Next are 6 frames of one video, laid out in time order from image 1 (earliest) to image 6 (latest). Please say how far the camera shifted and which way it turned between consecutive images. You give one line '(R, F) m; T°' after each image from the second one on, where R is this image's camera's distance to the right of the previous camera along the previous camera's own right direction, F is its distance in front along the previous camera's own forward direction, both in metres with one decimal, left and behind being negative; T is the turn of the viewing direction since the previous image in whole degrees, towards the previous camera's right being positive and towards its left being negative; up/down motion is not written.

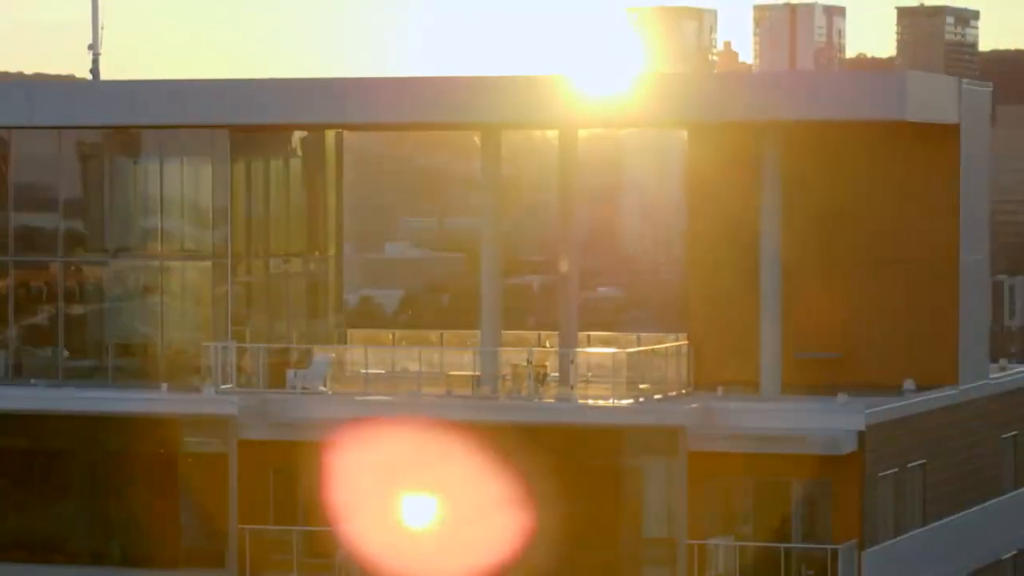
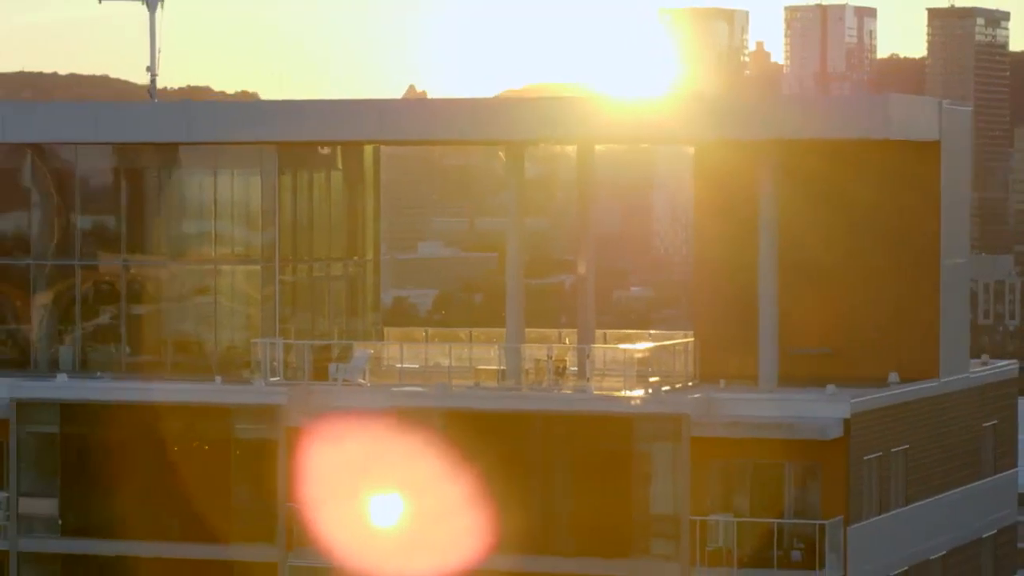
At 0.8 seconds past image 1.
(+0.1, -1.5) m; -1°
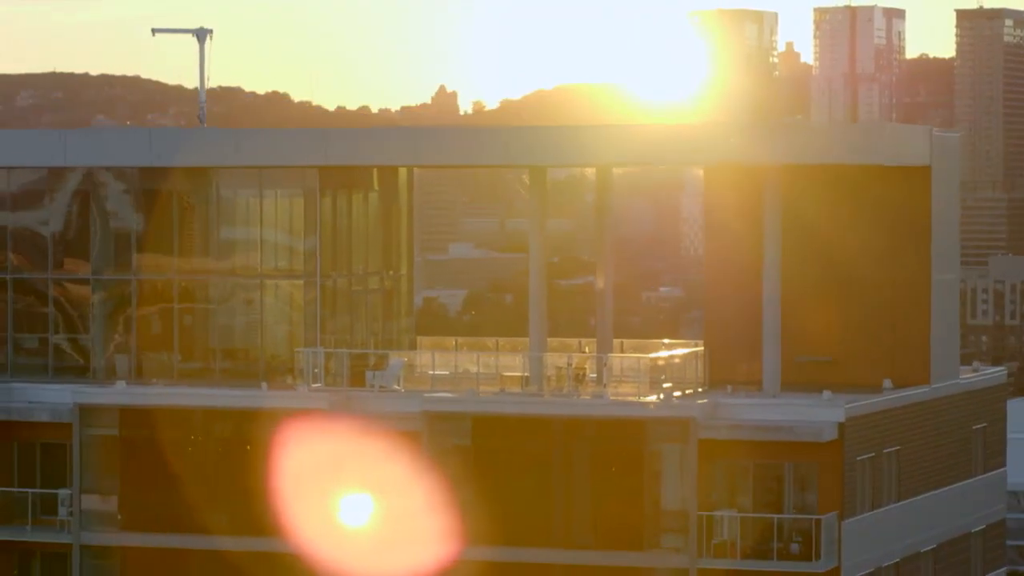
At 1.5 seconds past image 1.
(0.0, -1.4) m; -1°
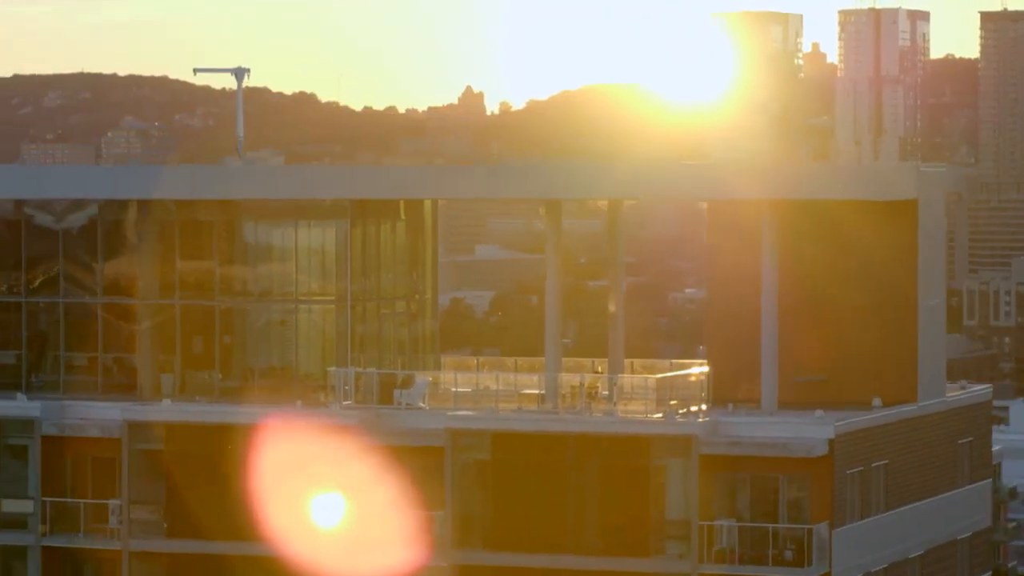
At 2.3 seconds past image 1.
(+0.1, -1.4) m; -1°
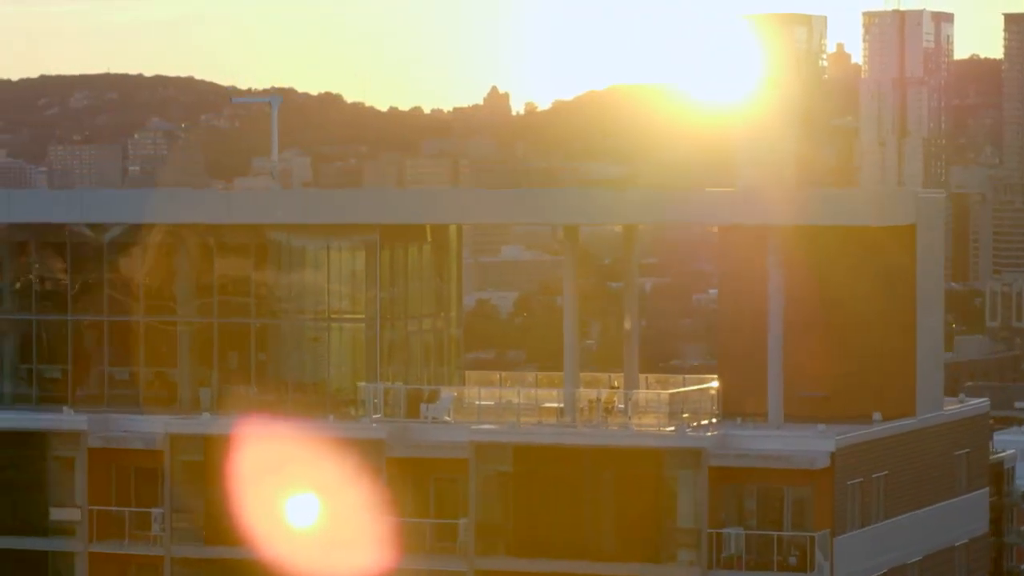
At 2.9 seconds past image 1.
(0.0, -1.1) m; 0°
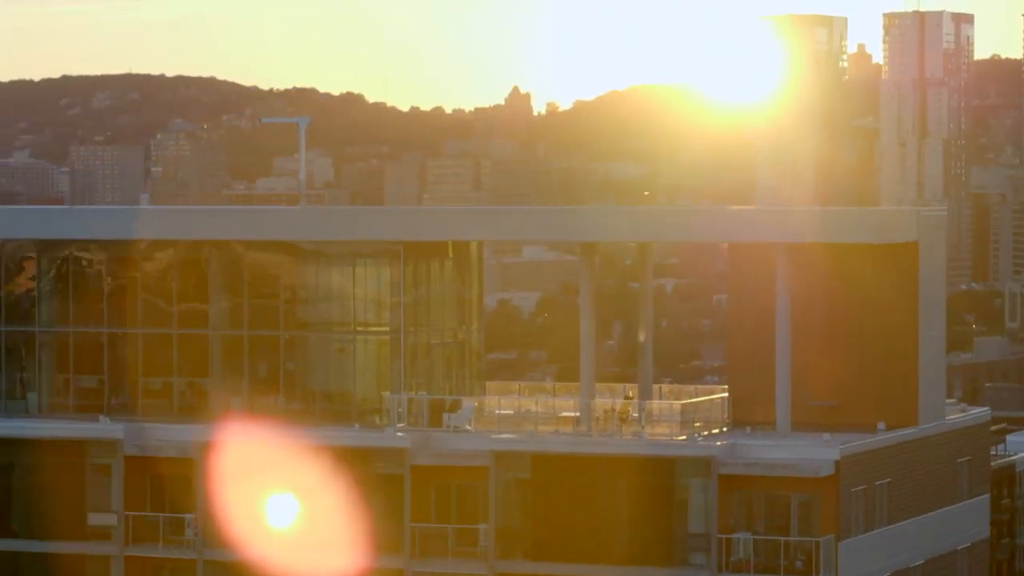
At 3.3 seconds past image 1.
(0.0, -0.9) m; 0°
